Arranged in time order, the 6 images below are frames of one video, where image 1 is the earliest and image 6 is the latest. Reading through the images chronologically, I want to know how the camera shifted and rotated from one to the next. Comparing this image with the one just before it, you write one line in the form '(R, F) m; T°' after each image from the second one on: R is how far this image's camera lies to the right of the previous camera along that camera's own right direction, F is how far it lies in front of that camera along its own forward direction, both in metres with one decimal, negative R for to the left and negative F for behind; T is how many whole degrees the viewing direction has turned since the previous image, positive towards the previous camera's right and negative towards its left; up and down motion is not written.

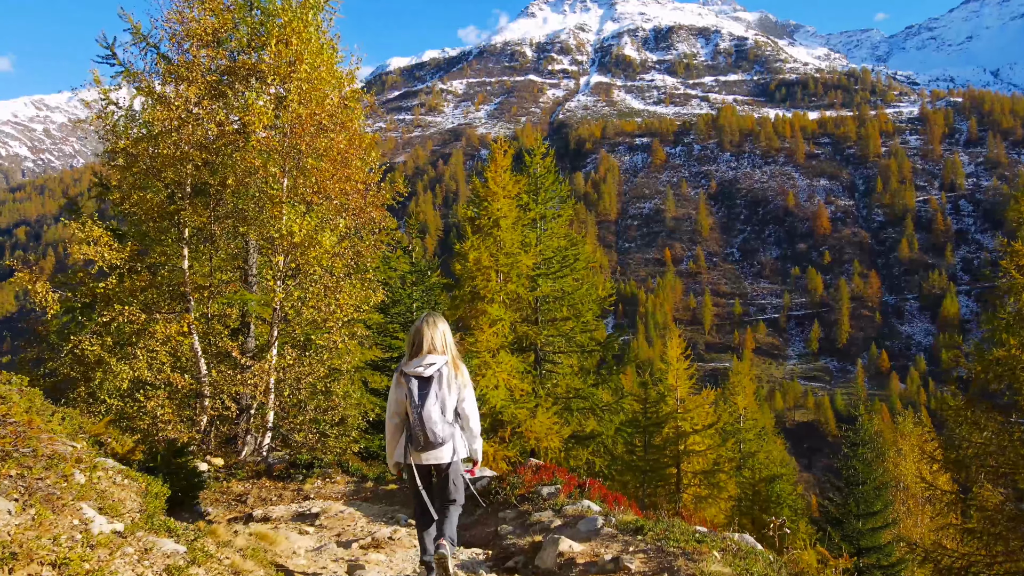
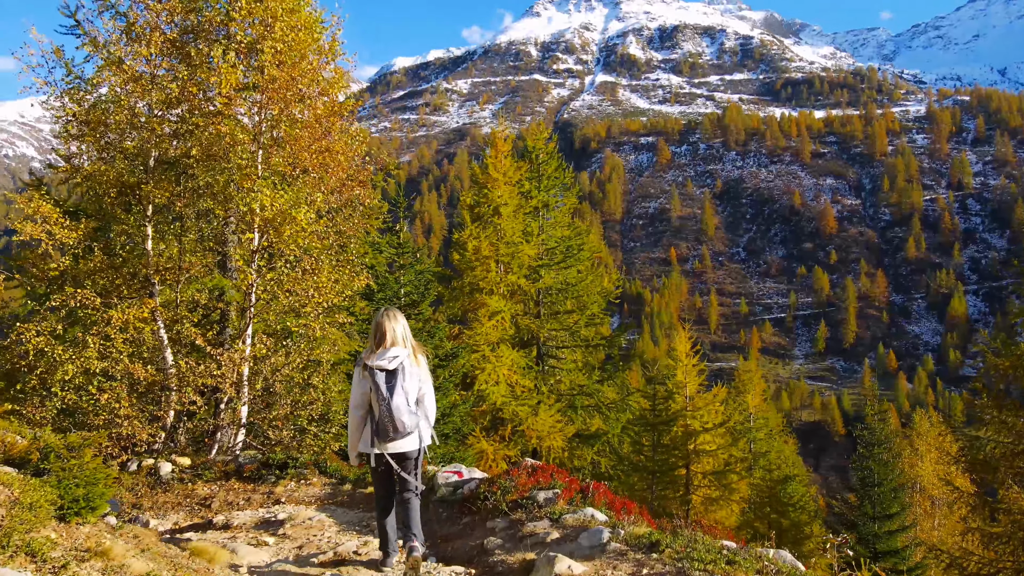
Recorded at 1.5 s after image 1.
(+0.1, +1.2) m; 0°
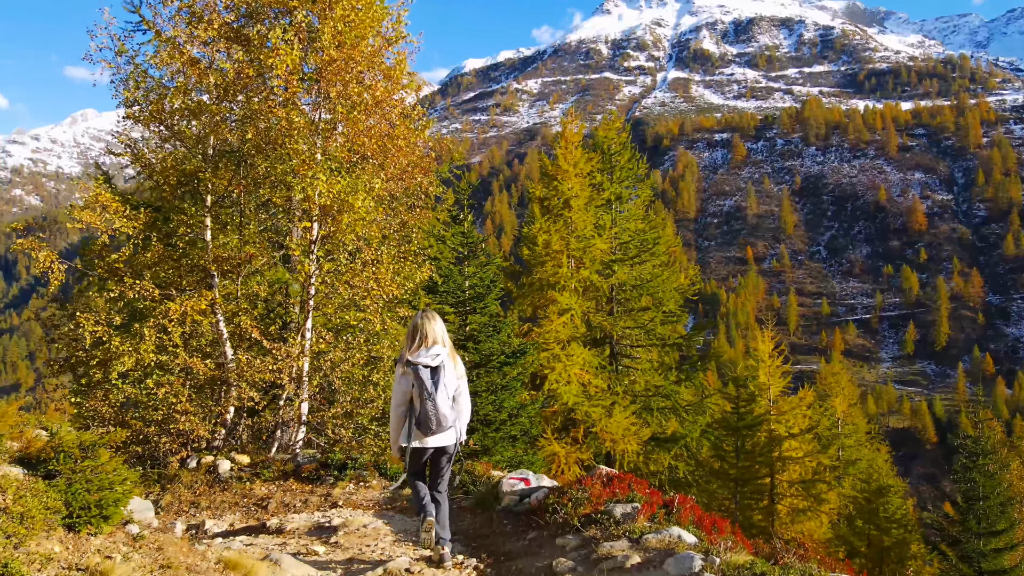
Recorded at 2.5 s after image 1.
(0.0, +0.8) m; -6°
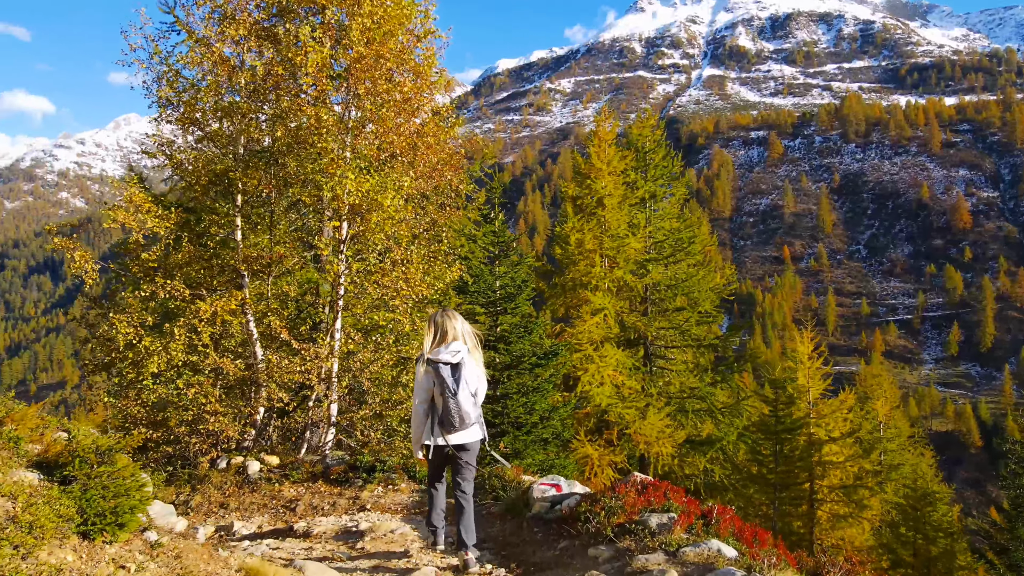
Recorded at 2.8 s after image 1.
(0.0, +0.2) m; -3°
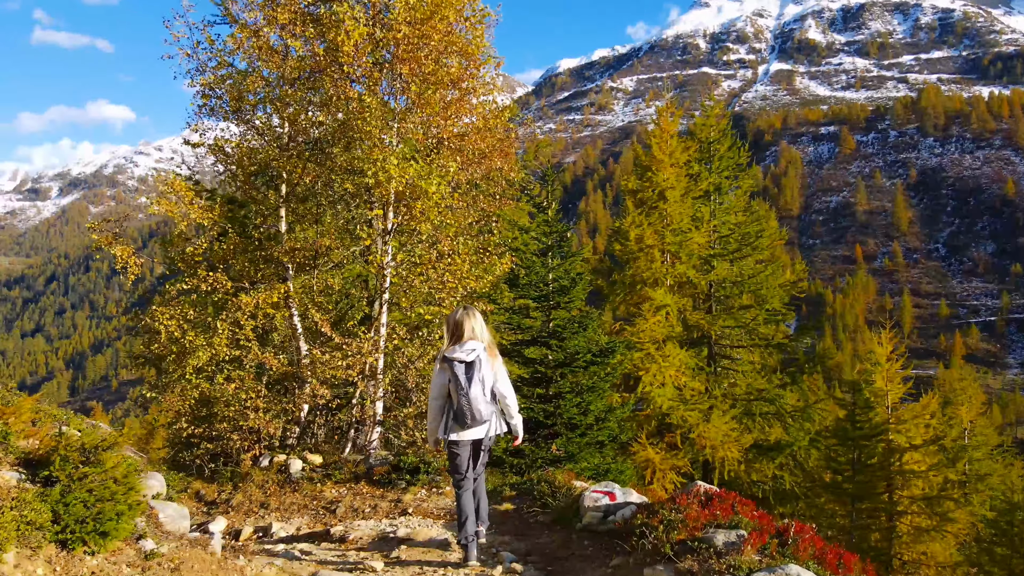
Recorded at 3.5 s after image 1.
(+0.1, +0.6) m; -5°
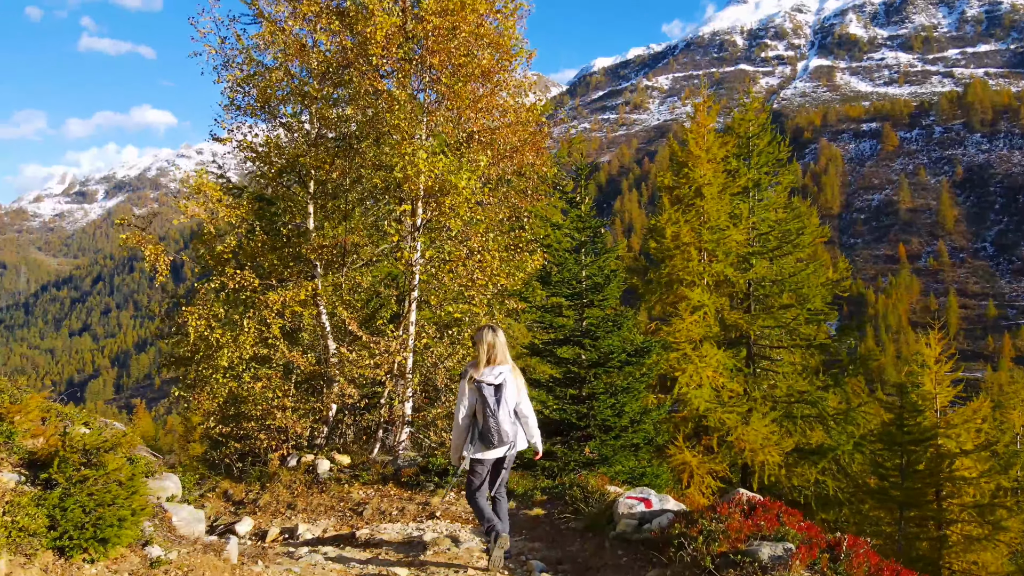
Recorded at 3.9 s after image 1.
(0.0, +0.3) m; -3°
